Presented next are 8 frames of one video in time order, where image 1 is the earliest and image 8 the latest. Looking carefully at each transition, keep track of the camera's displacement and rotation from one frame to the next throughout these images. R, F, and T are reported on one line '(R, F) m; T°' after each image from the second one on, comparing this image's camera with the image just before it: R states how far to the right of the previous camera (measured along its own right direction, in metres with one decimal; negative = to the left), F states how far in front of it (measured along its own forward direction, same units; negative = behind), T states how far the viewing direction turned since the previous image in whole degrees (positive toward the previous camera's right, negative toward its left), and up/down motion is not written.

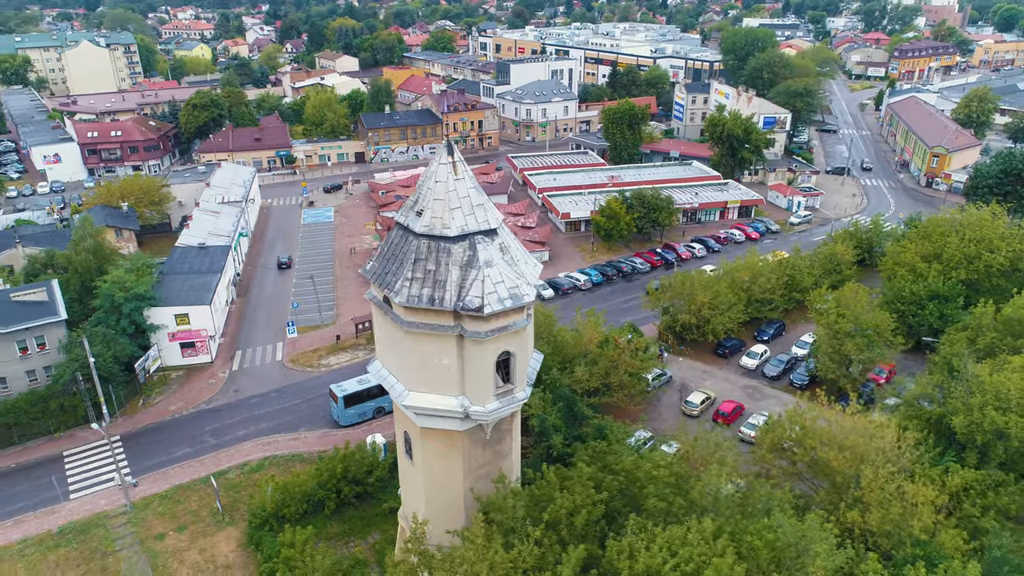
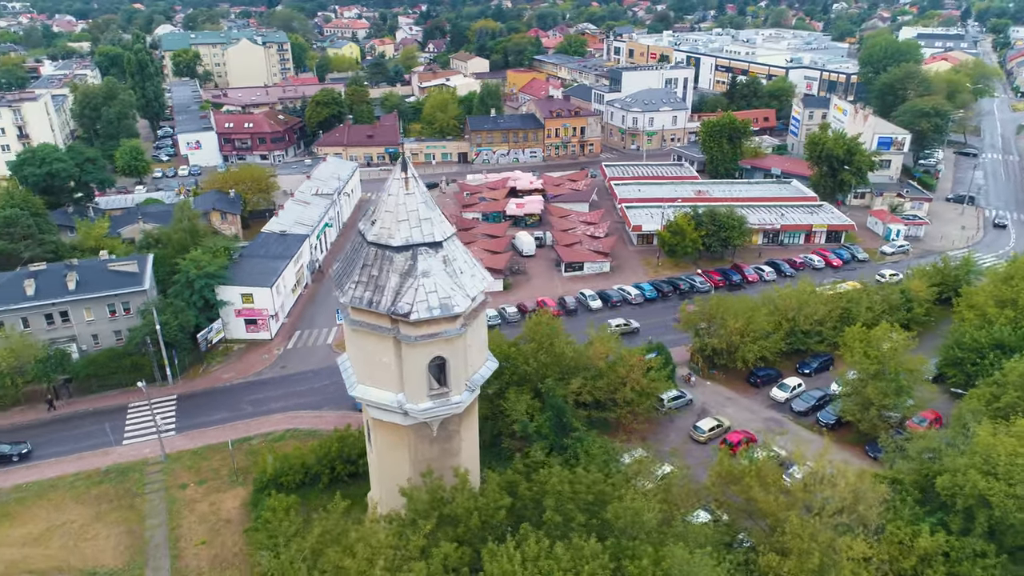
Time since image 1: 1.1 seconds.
(+5.0, -0.6) m; -11°
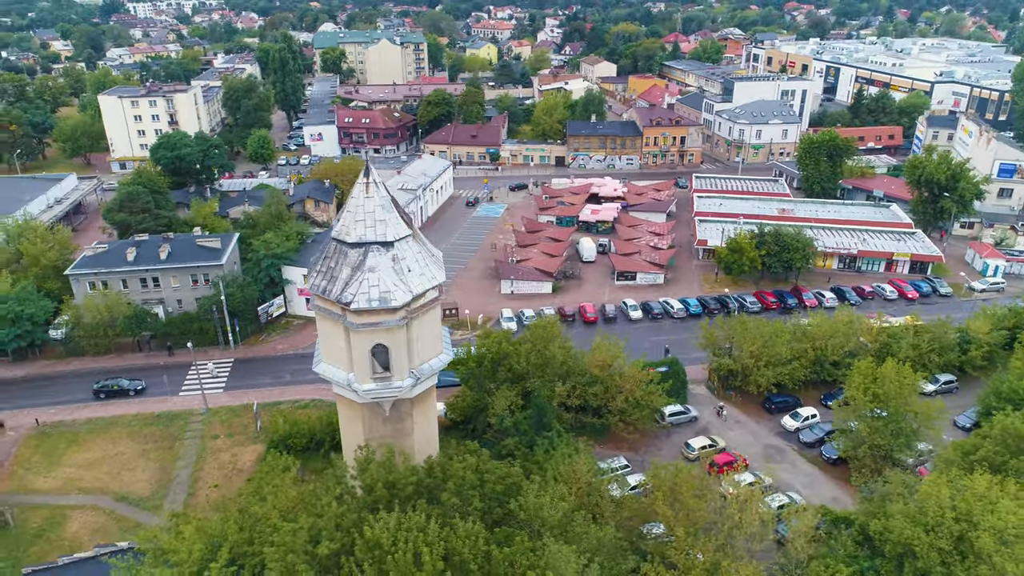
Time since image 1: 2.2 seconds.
(+5.7, -1.1) m; -11°
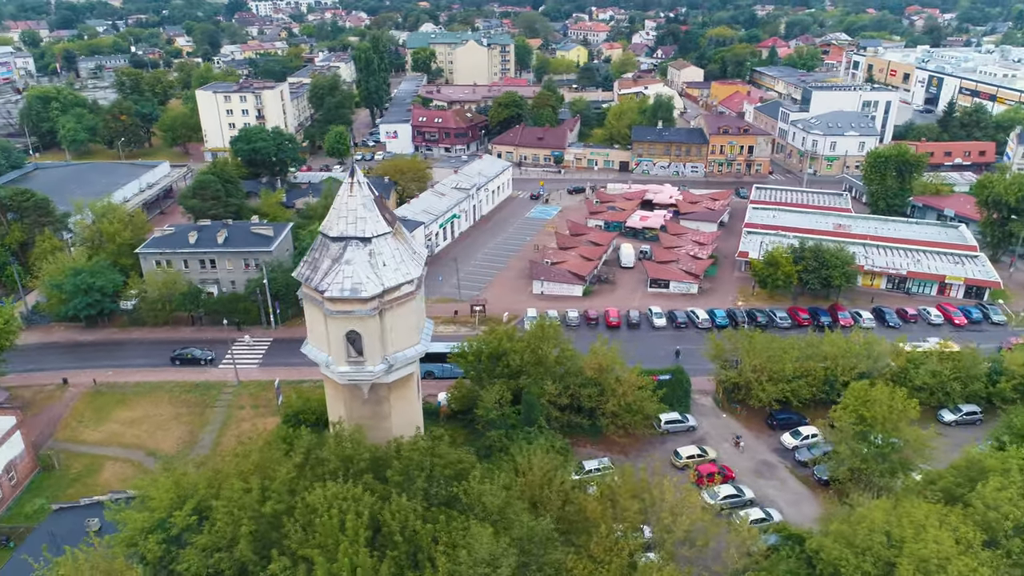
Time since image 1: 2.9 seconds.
(+4.0, -1.0) m; -8°
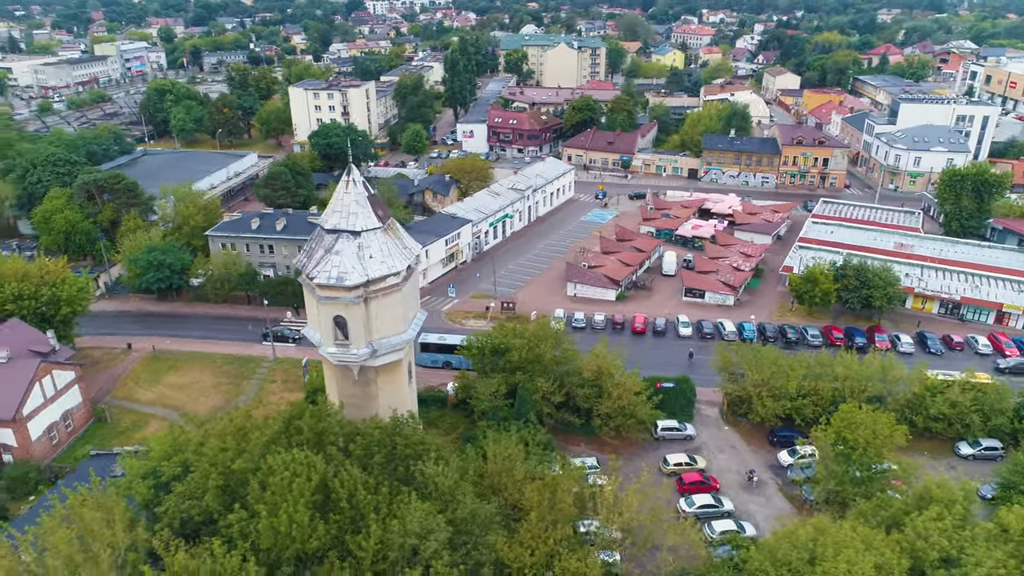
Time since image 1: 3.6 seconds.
(+4.2, -1.1) m; -8°
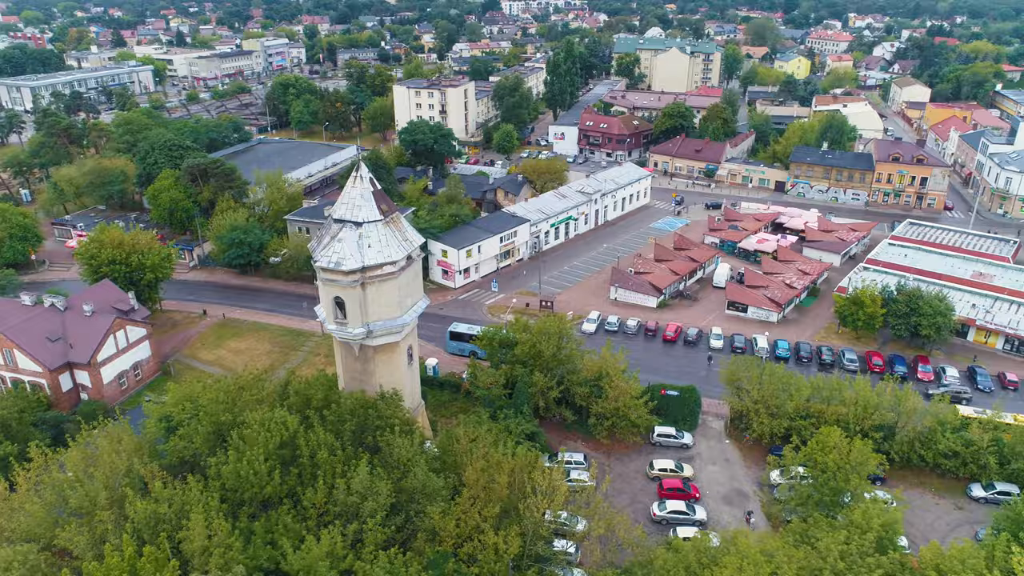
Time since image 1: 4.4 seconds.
(+5.3, -1.3) m; -10°
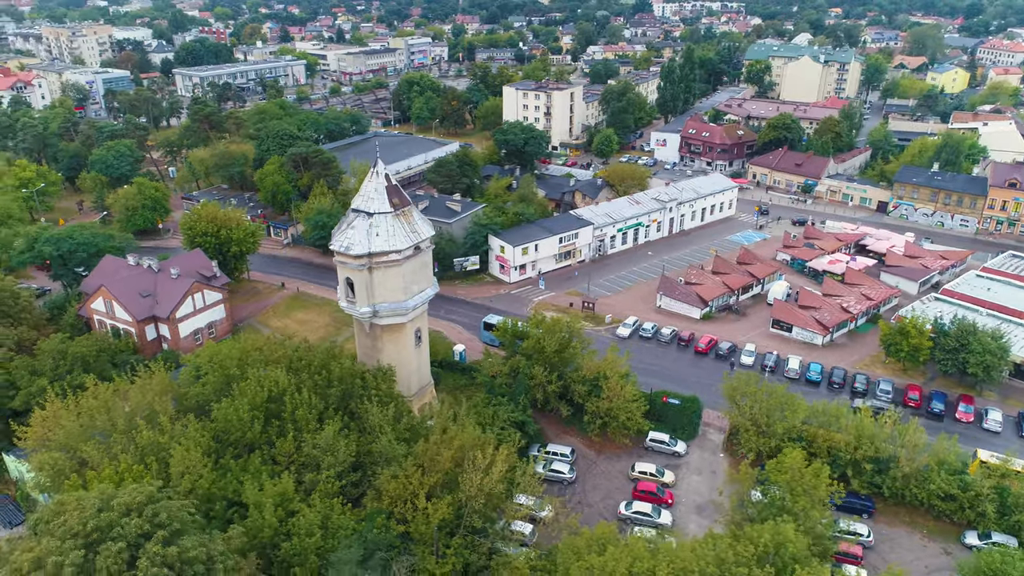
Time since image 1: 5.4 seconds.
(+6.2, -1.5) m; -11°
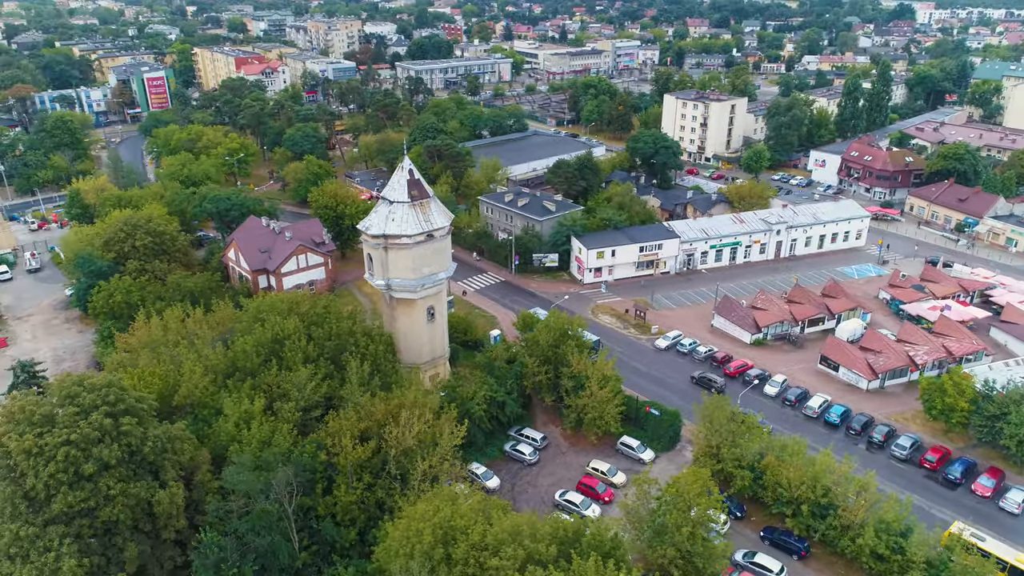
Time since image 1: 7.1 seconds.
(+11.0, -1.8) m; -17°
